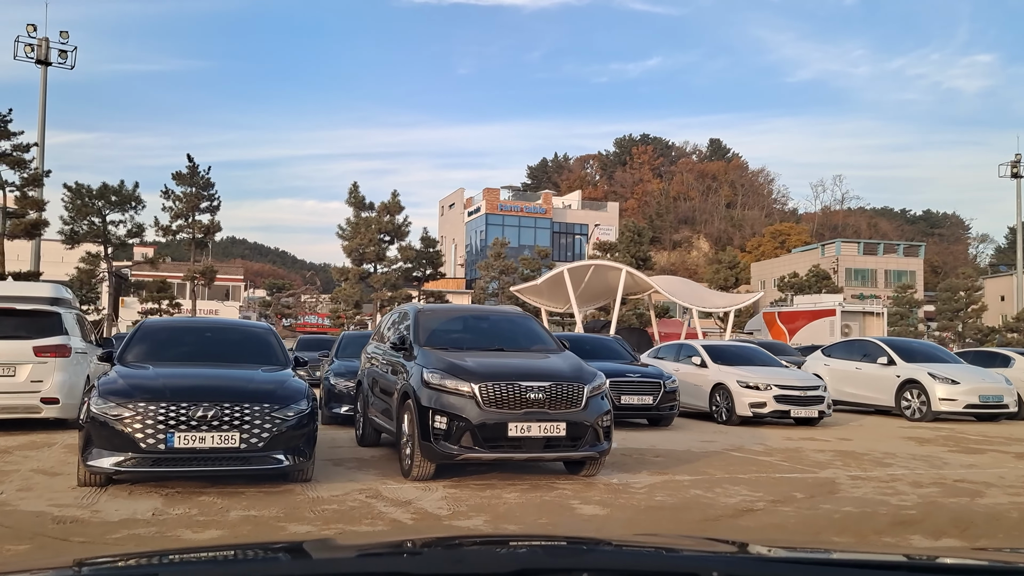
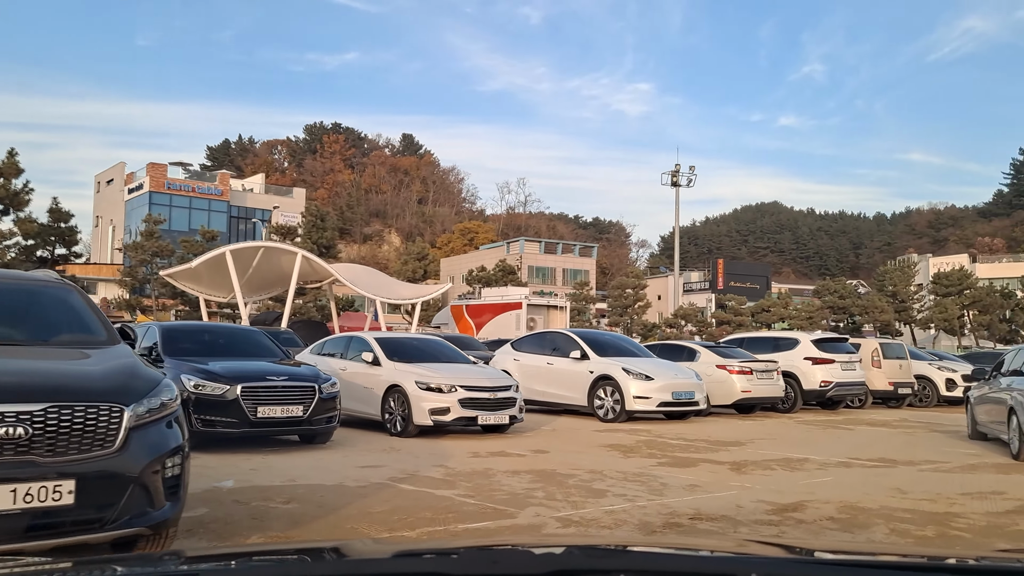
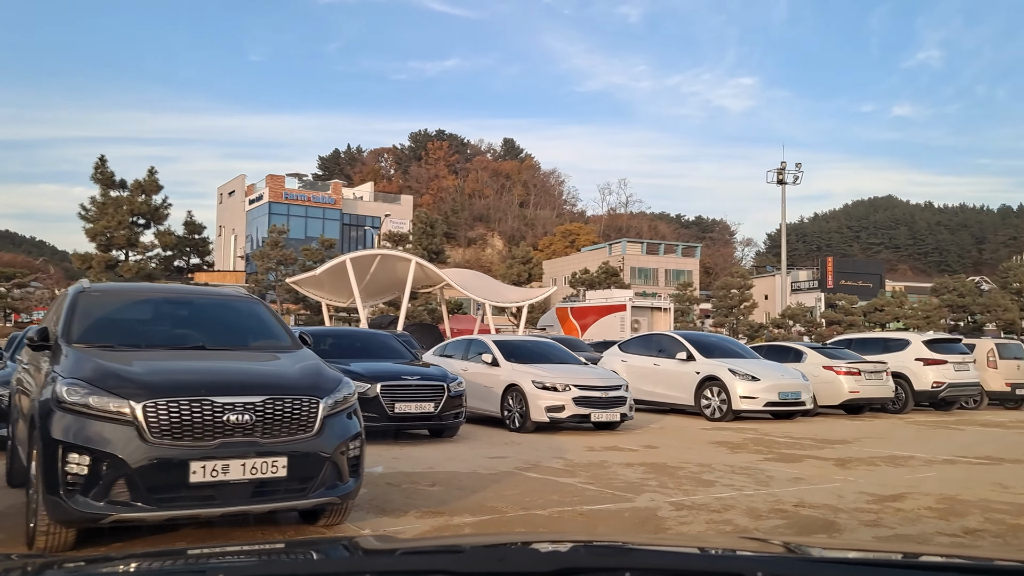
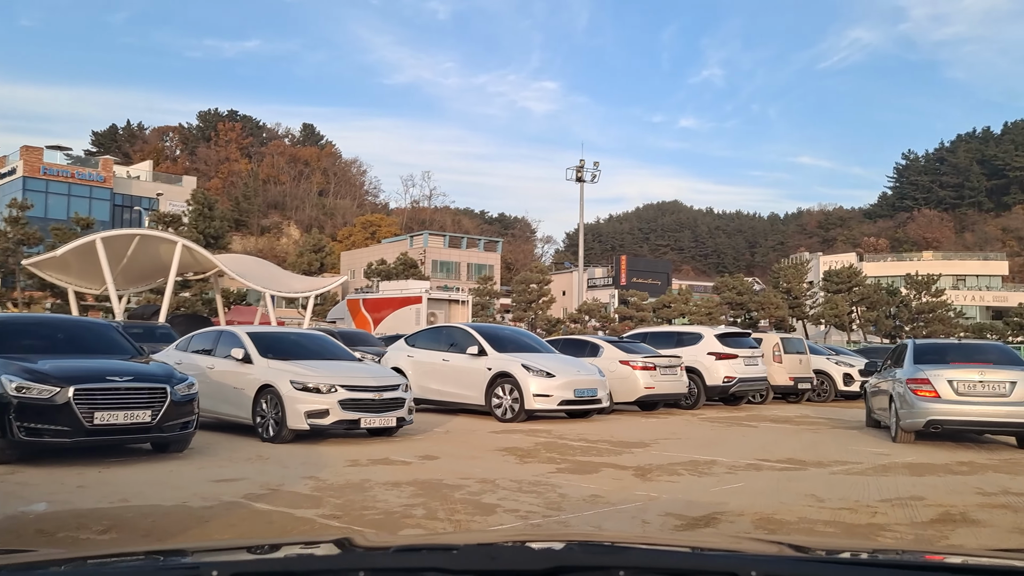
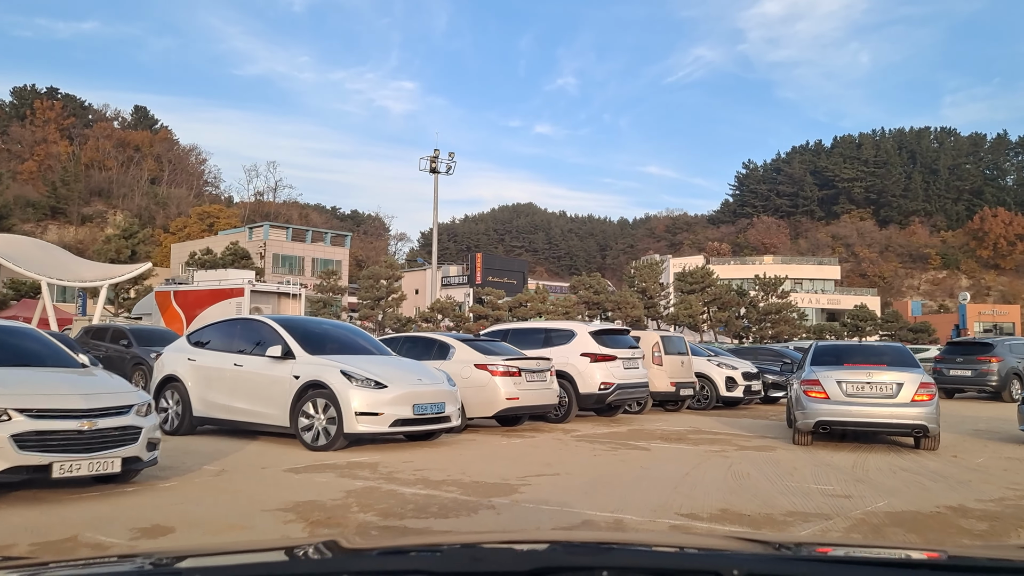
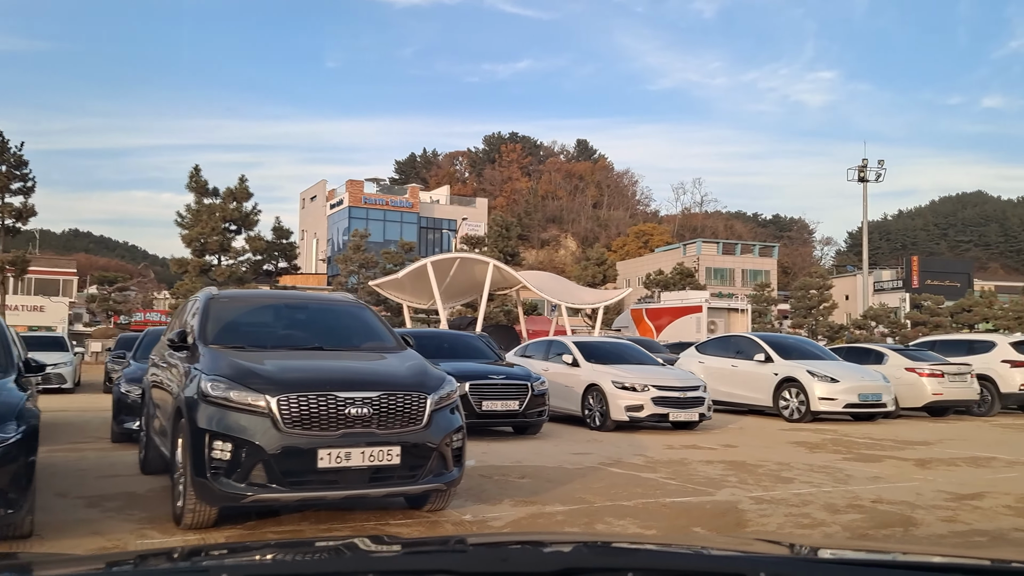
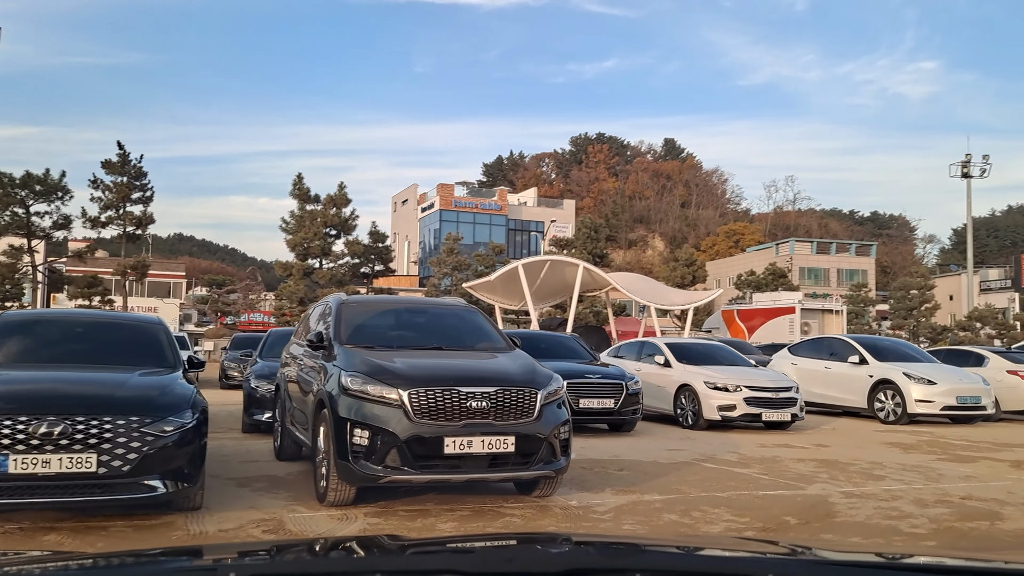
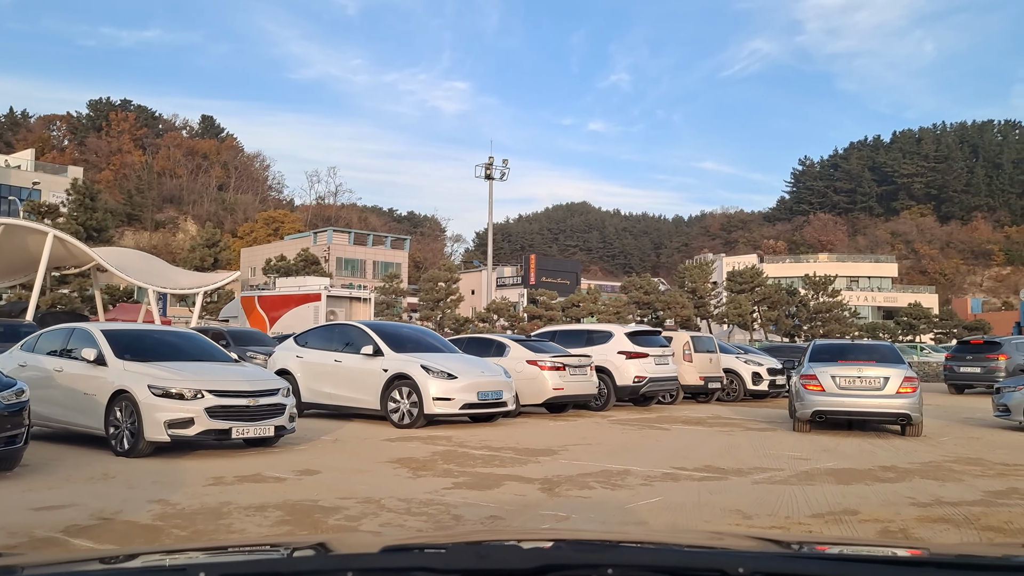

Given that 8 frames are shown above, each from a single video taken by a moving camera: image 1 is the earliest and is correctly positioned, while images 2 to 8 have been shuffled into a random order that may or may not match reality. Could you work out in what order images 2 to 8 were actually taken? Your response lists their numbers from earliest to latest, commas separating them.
7, 6, 3, 2, 4, 8, 5
